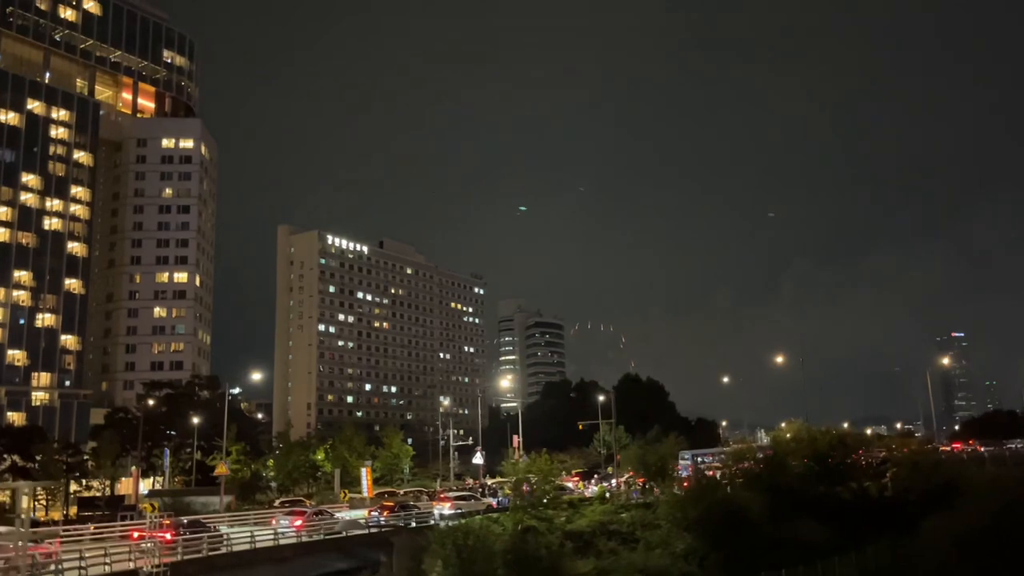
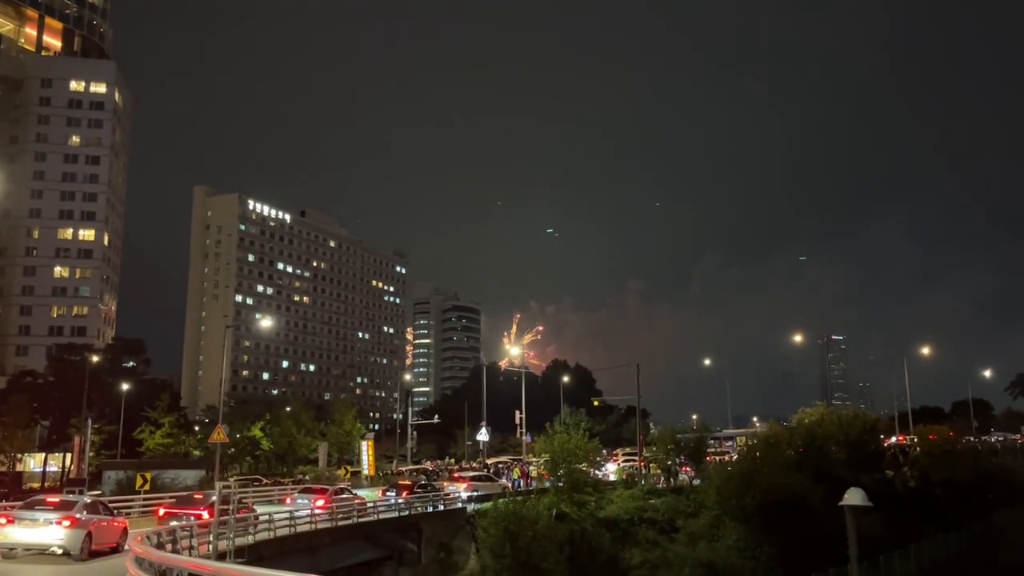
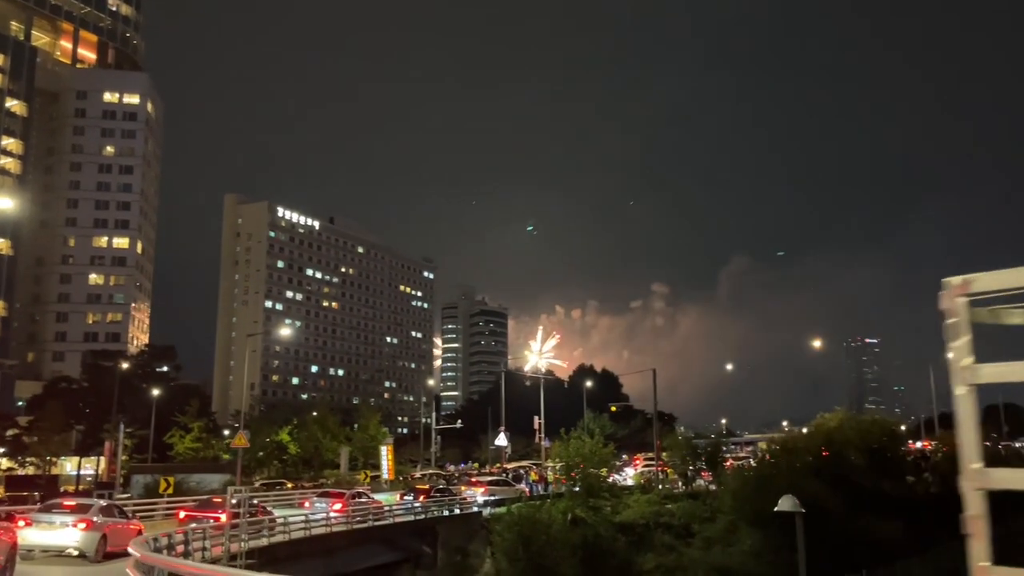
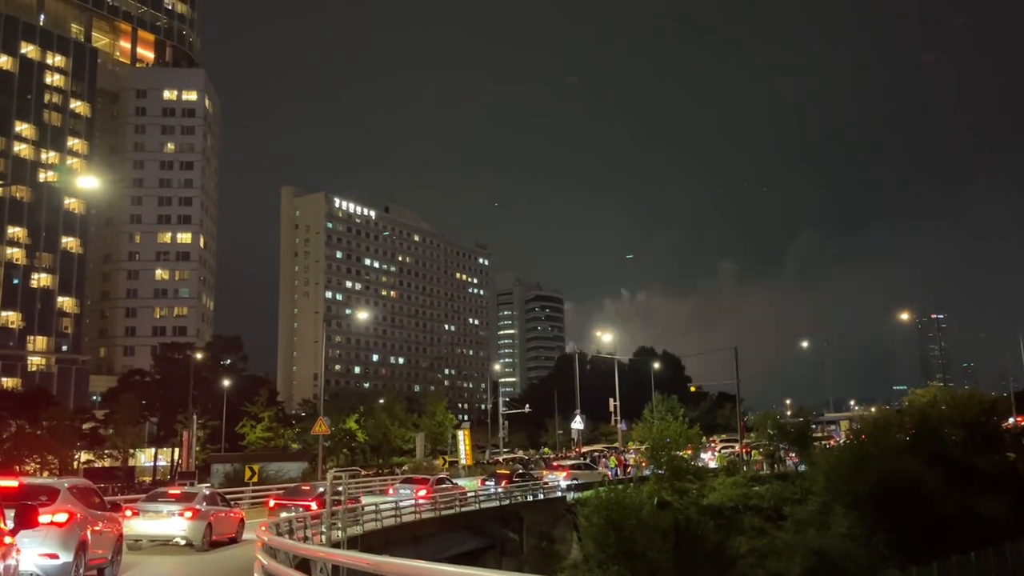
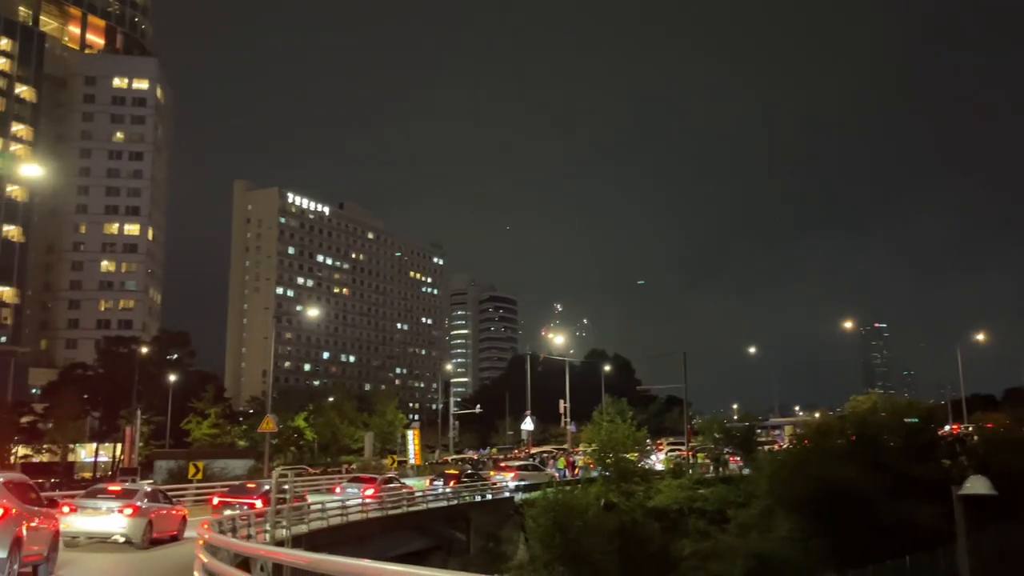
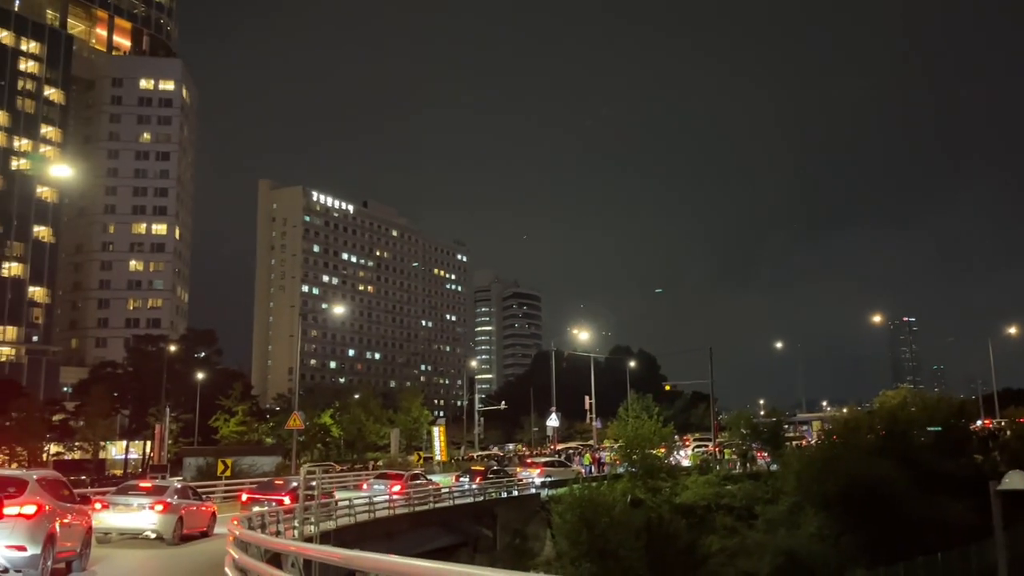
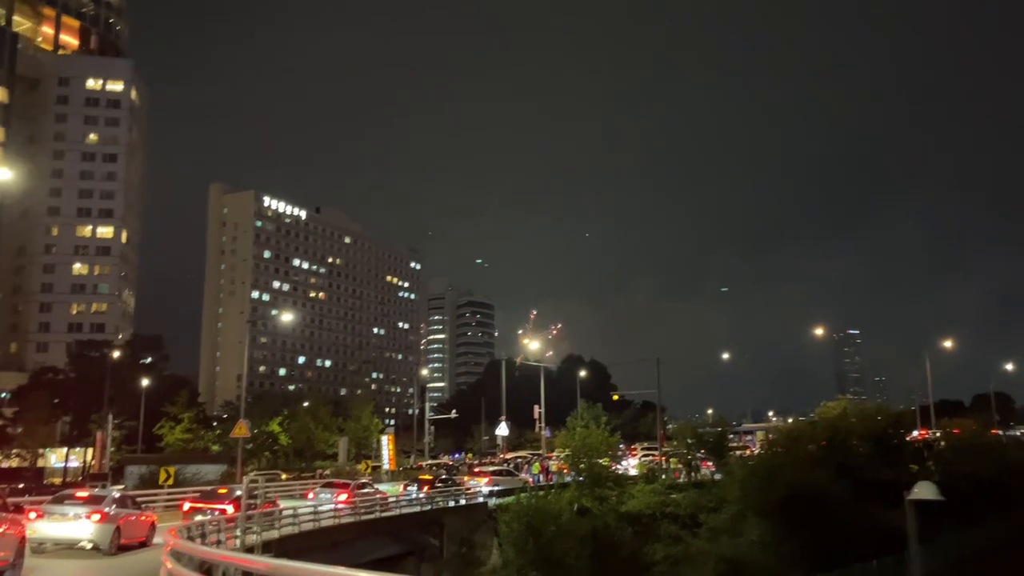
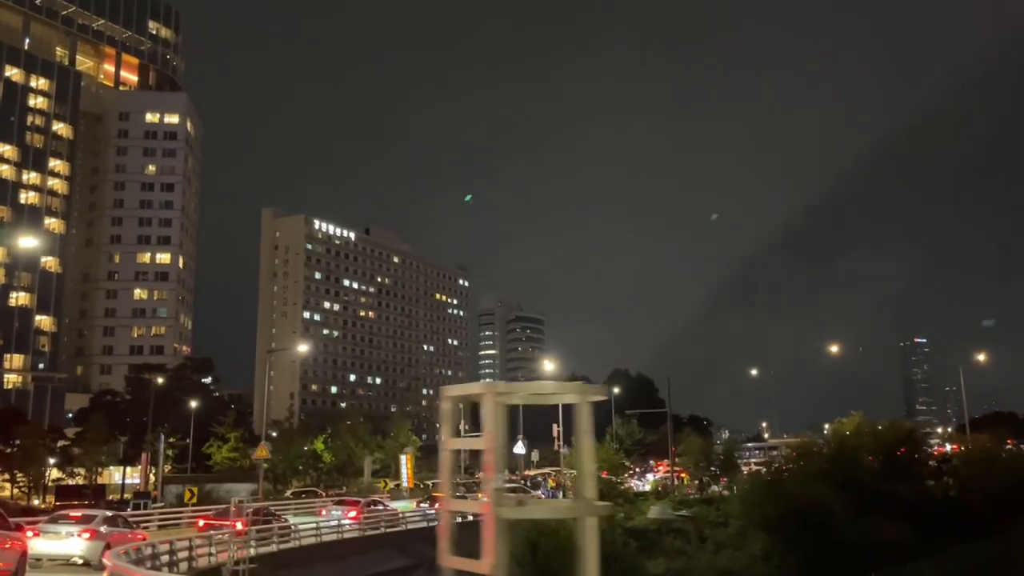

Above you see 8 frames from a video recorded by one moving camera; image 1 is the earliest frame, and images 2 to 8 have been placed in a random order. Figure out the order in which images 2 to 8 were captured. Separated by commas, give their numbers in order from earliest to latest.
8, 3, 2, 7, 5, 6, 4
